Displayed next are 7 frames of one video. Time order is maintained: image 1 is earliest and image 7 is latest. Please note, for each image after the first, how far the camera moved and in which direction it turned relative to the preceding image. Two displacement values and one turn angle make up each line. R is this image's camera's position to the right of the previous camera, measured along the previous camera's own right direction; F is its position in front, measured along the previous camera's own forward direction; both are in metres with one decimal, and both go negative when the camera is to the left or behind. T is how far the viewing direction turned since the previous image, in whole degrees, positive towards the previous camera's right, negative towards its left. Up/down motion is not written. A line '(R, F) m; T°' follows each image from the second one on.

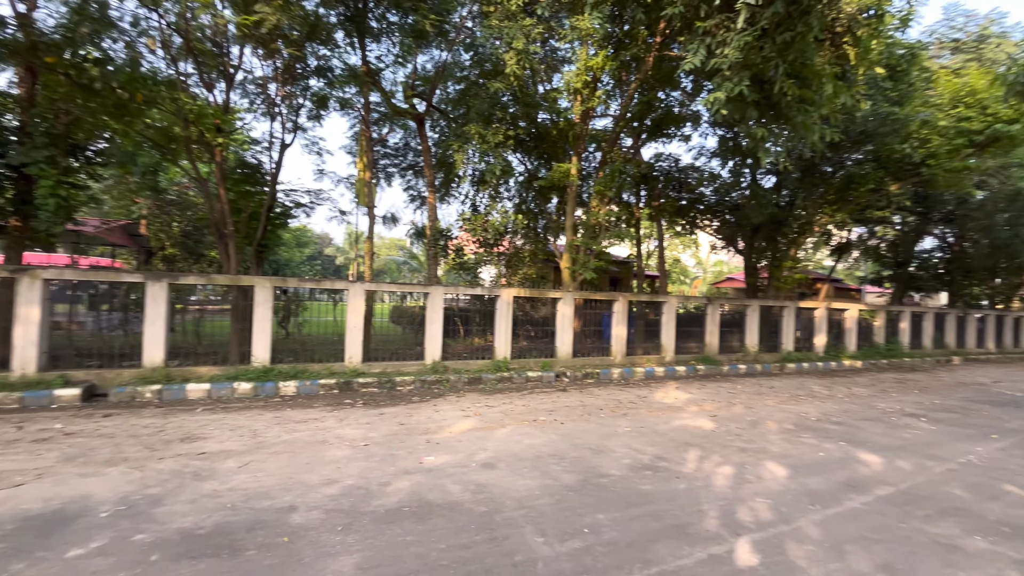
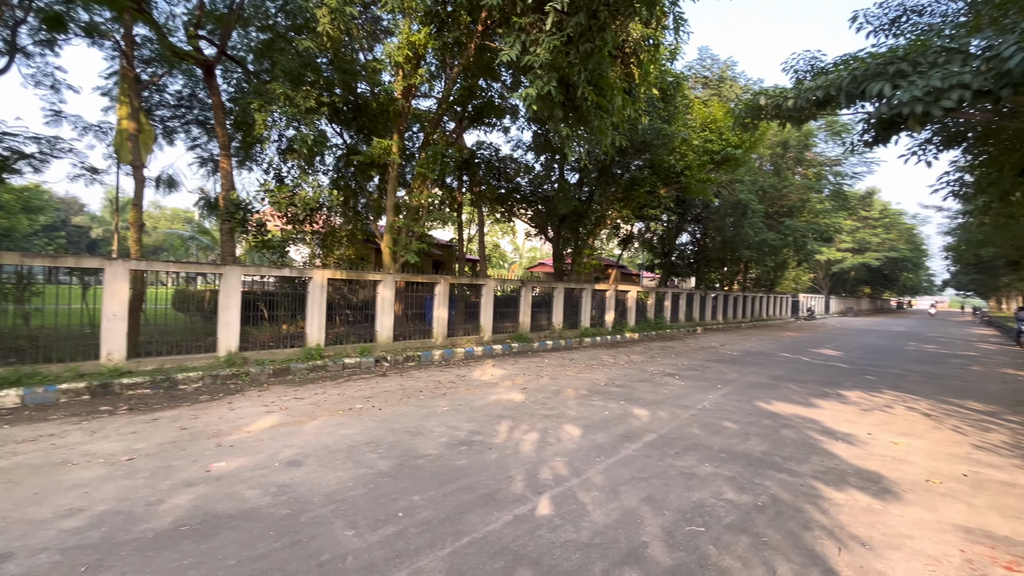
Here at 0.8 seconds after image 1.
(+0.1, 0.0) m; +22°
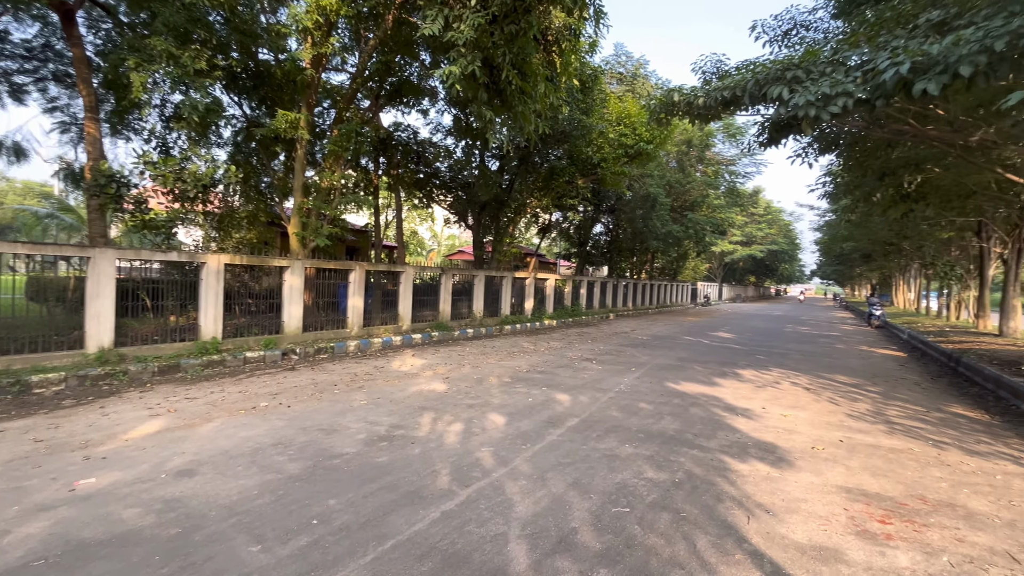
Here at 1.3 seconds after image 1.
(-0.1, +0.2) m; +10°
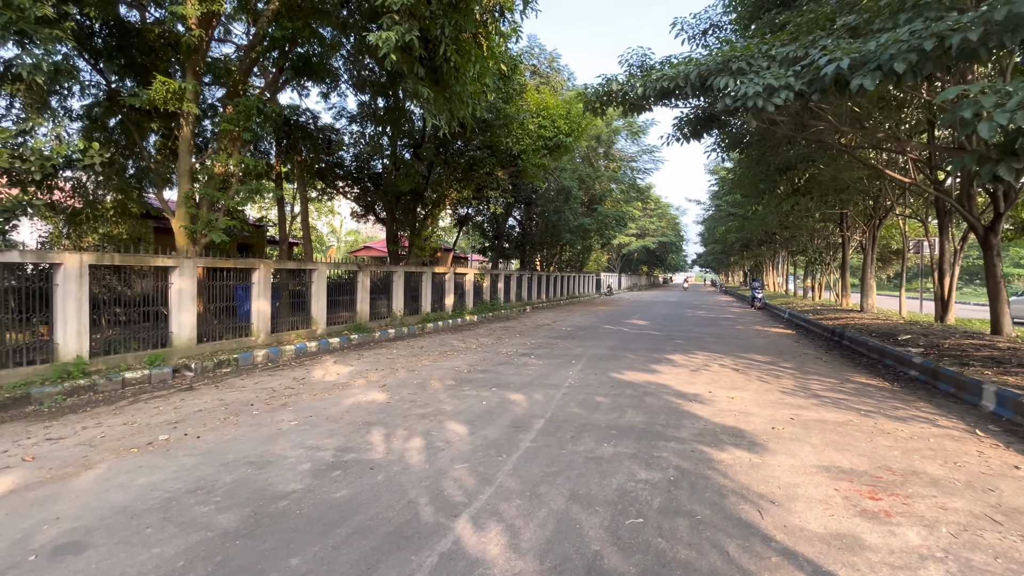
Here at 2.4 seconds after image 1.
(-0.6, +0.6) m; +12°
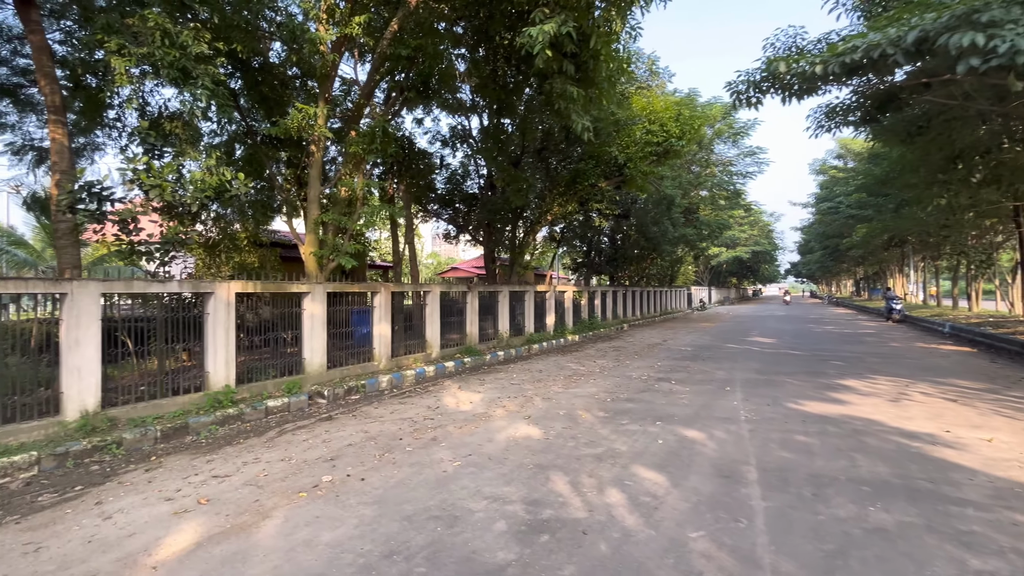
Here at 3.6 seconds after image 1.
(-1.2, +0.7) m; -9°
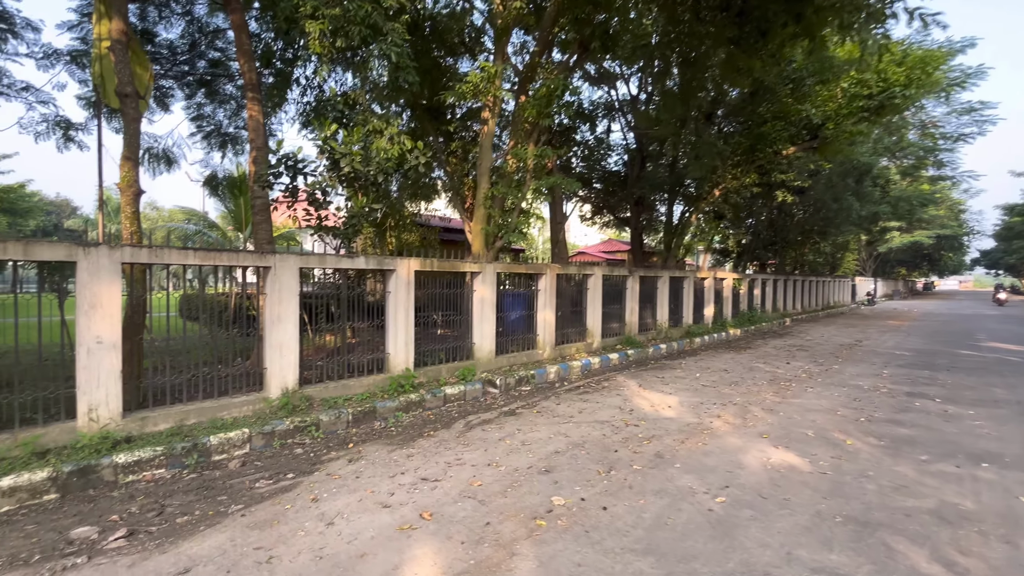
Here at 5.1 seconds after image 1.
(-1.4, +1.0) m; -13°
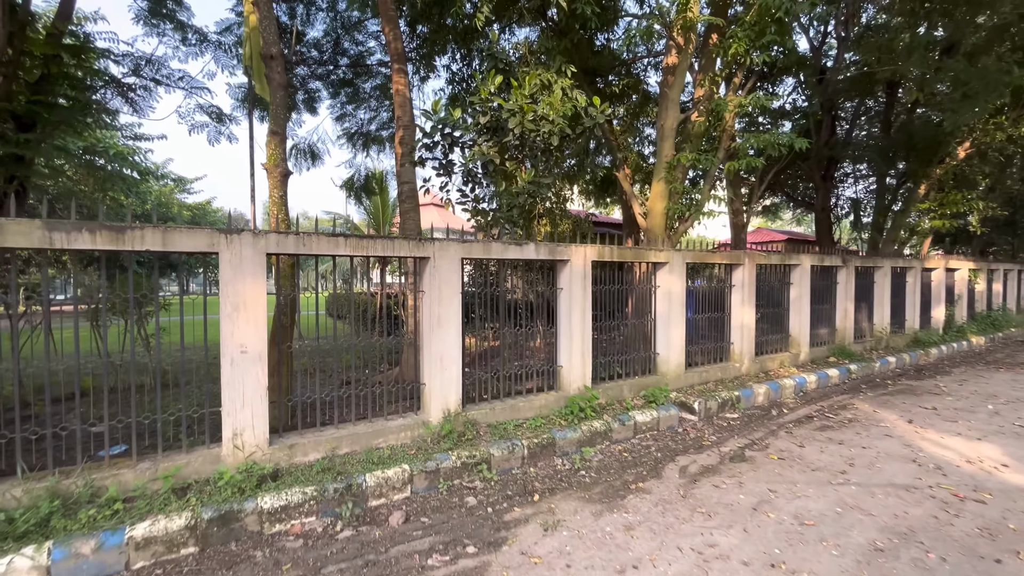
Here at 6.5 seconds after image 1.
(-1.1, +1.4) m; -14°
